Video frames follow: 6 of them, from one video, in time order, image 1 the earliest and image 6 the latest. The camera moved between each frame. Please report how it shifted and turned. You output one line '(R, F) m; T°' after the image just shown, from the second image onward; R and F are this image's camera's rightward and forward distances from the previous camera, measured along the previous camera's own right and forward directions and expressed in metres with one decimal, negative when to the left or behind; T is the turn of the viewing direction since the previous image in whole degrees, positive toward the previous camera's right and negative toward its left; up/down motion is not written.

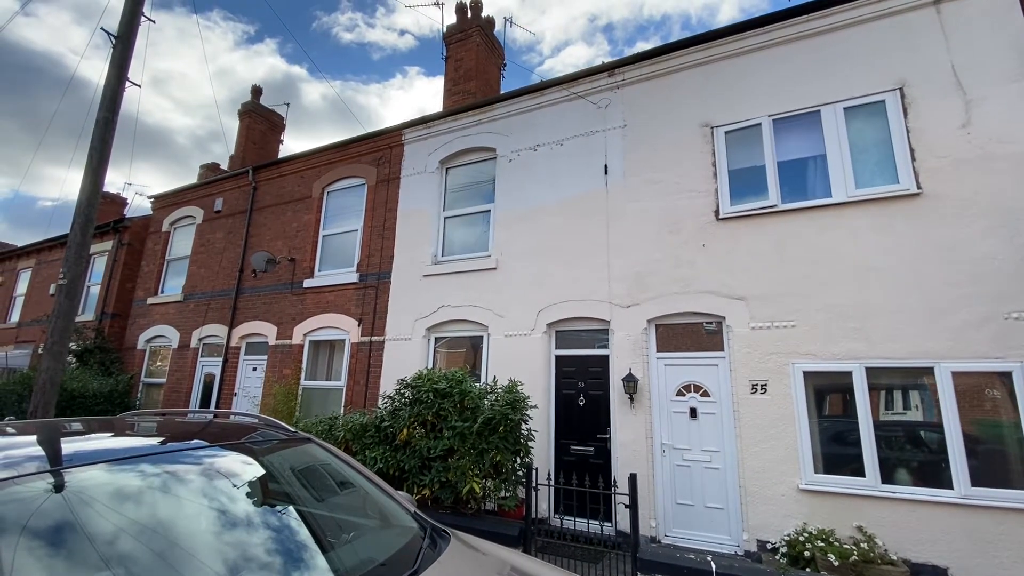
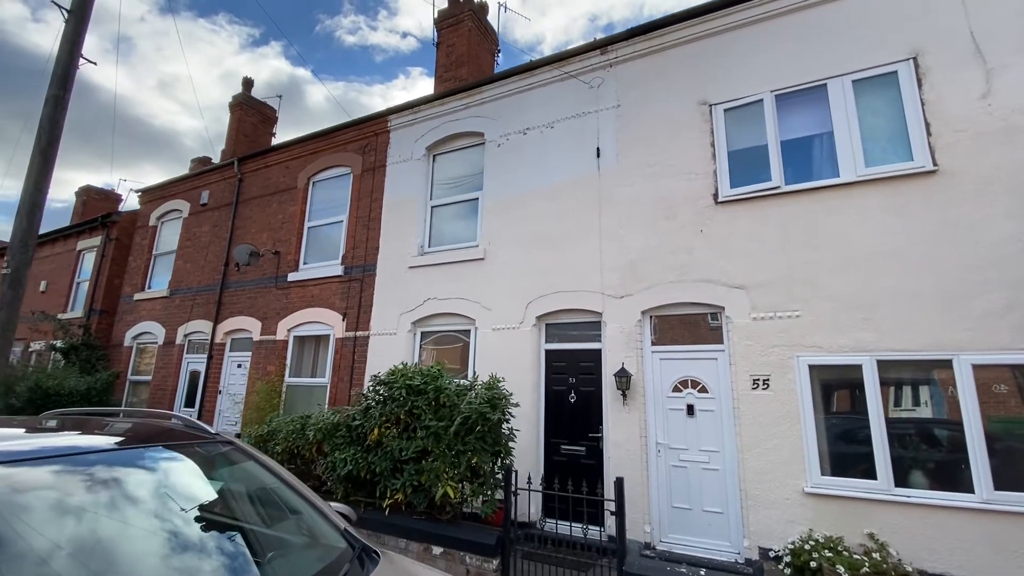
(+0.3, +0.4) m; -1°
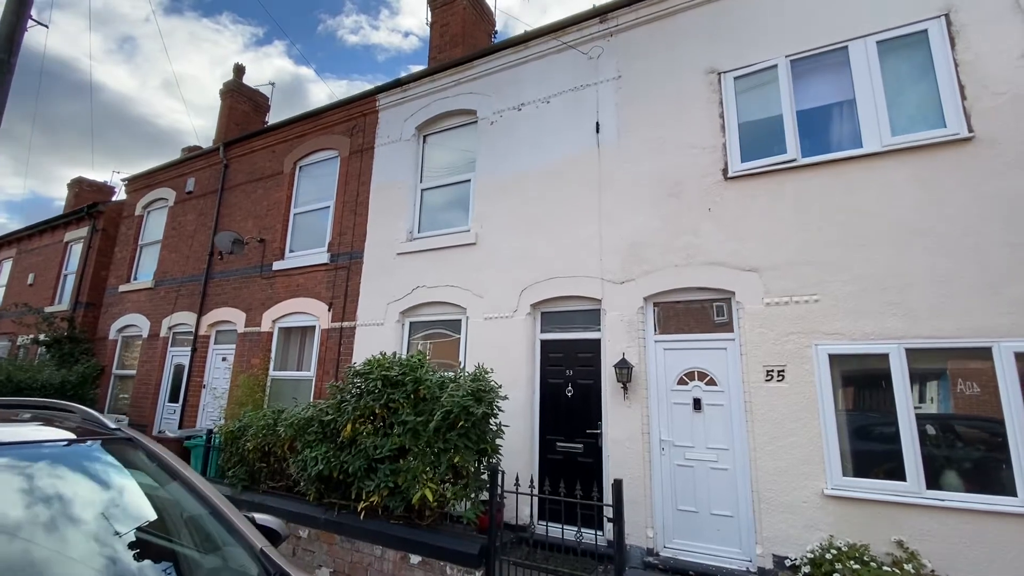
(+0.1, +0.5) m; 0°
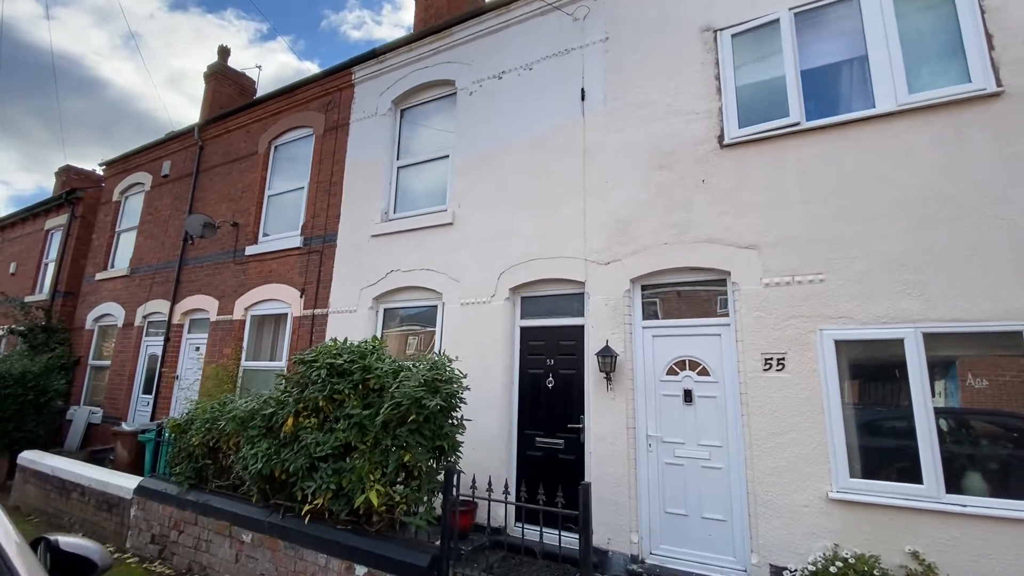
(+0.3, +0.5) m; -1°
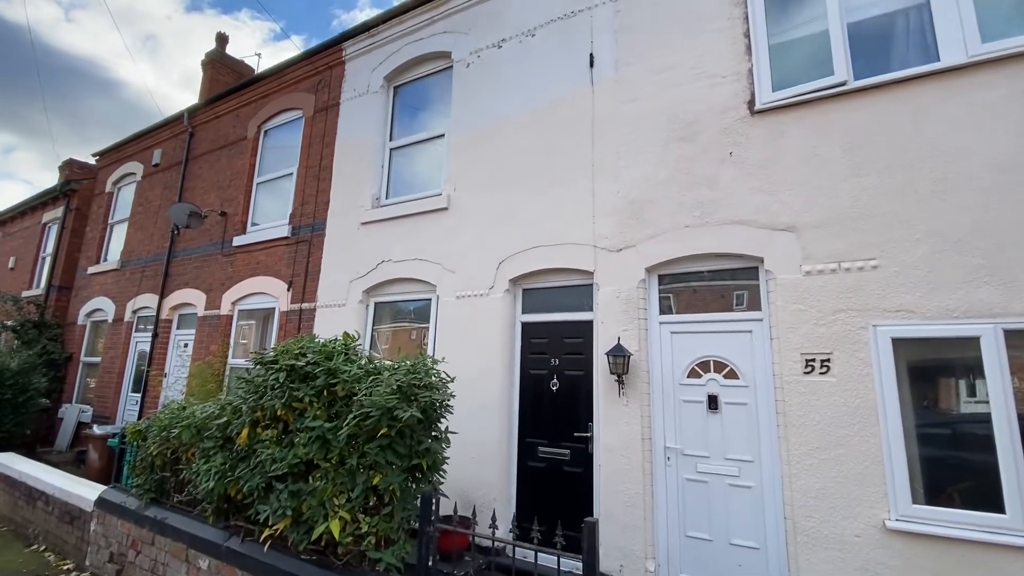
(+0.1, +0.6) m; -1°
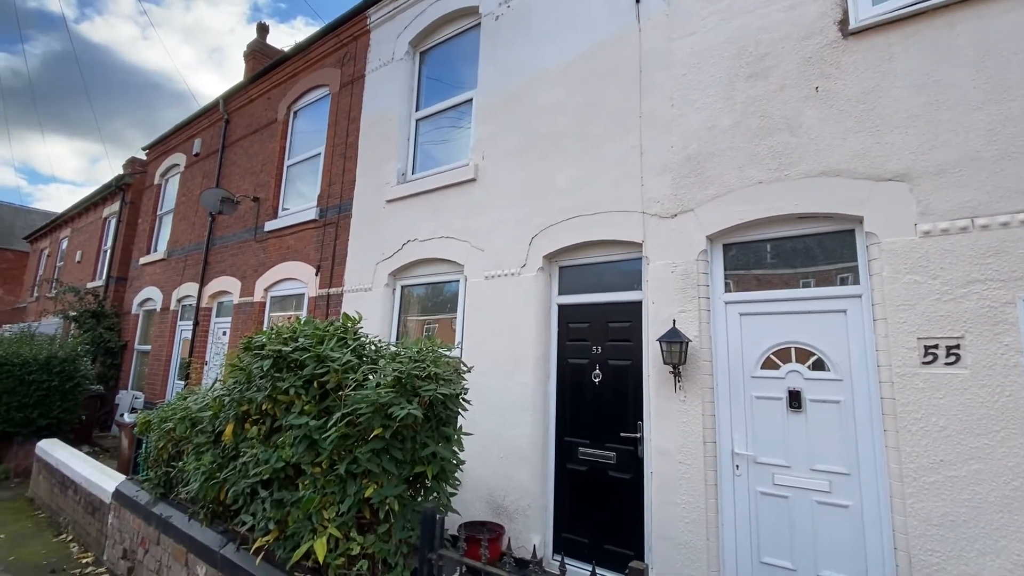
(+0.1, +0.7) m; -6°
